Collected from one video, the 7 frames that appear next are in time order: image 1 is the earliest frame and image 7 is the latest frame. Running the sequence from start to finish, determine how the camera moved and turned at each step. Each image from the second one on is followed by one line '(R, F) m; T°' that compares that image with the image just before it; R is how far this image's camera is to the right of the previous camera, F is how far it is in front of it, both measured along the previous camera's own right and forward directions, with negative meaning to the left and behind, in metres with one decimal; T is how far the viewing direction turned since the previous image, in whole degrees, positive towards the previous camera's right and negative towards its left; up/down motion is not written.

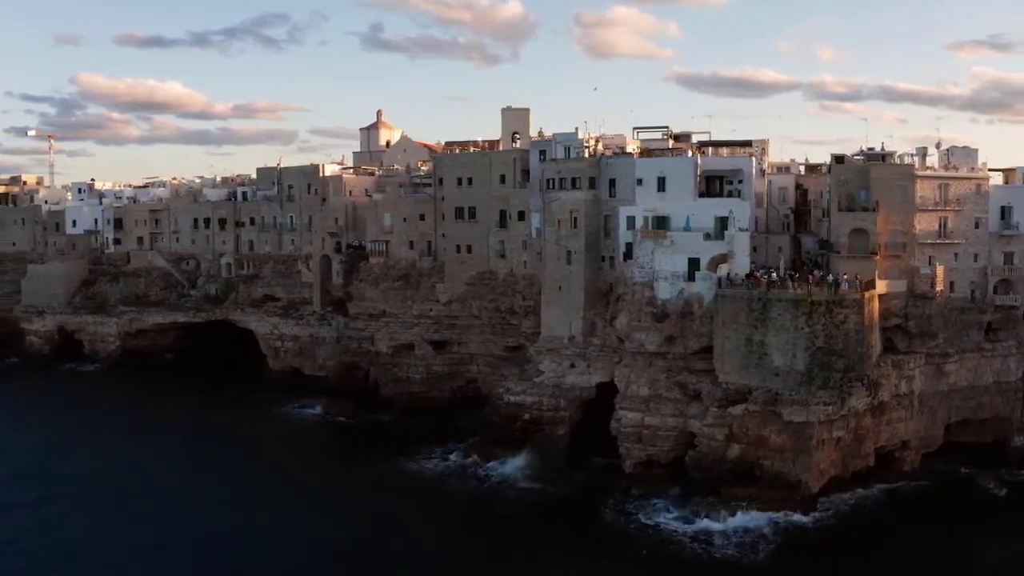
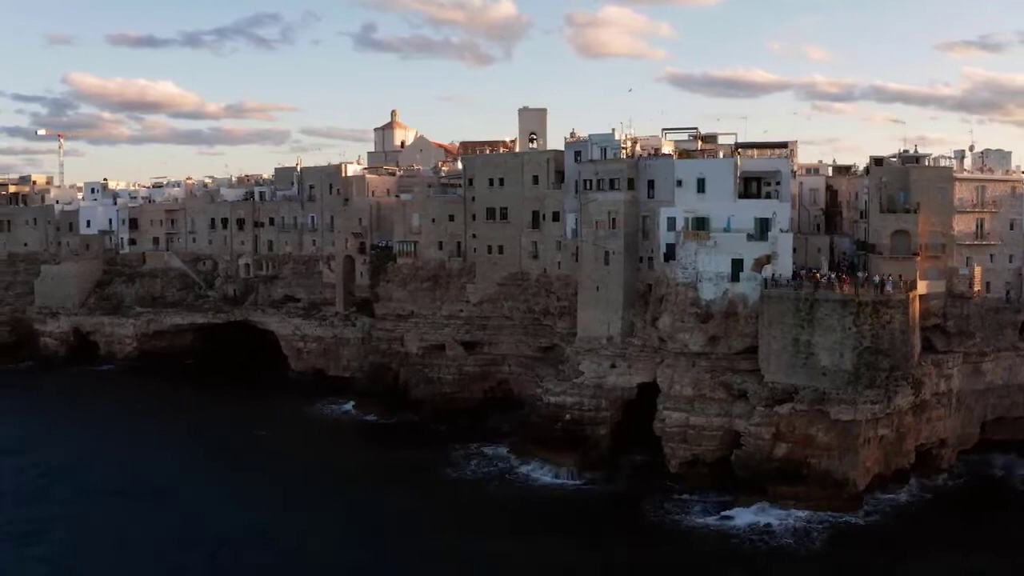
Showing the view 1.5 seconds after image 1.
(-1.9, 0.0) m; +1°
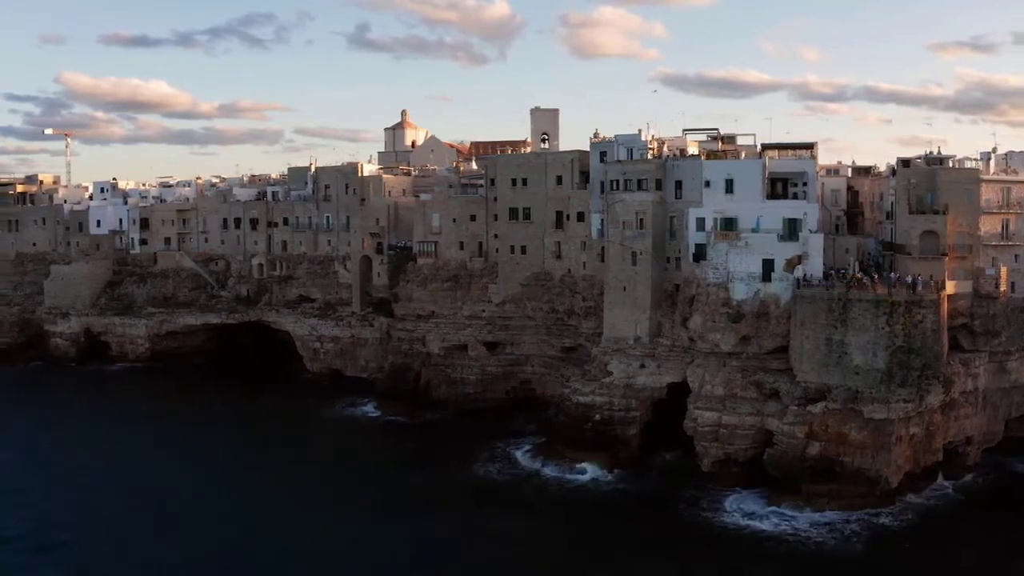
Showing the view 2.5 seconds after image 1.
(-1.4, 0.0) m; 0°
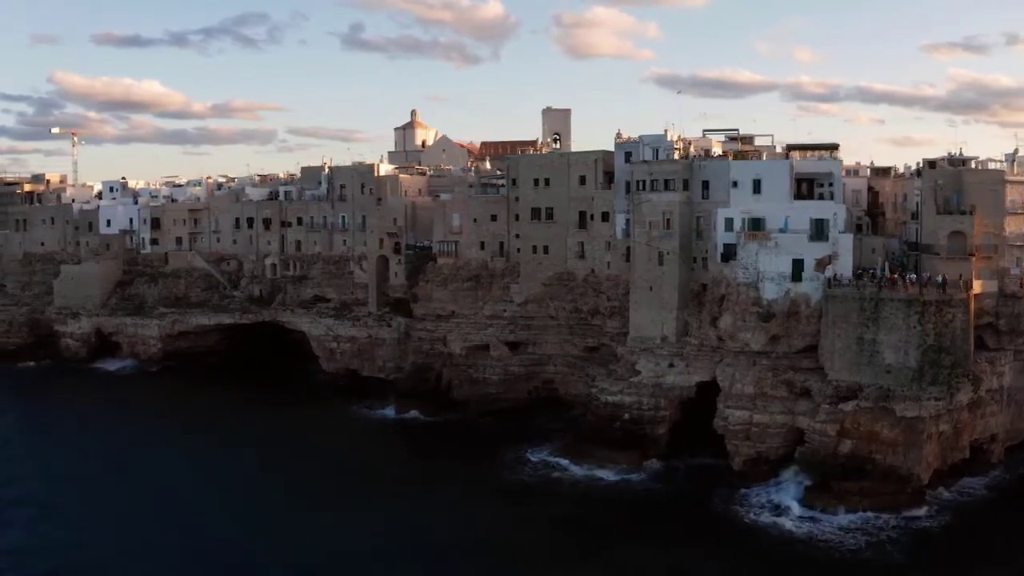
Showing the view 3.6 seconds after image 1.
(-1.4, -0.1) m; 0°
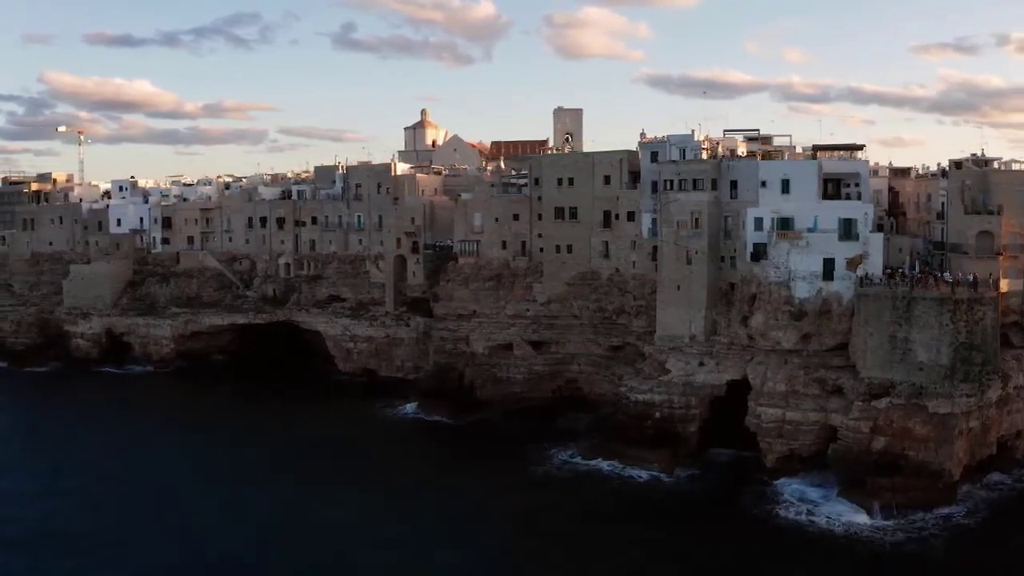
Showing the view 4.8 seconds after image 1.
(-1.6, -0.1) m; +1°
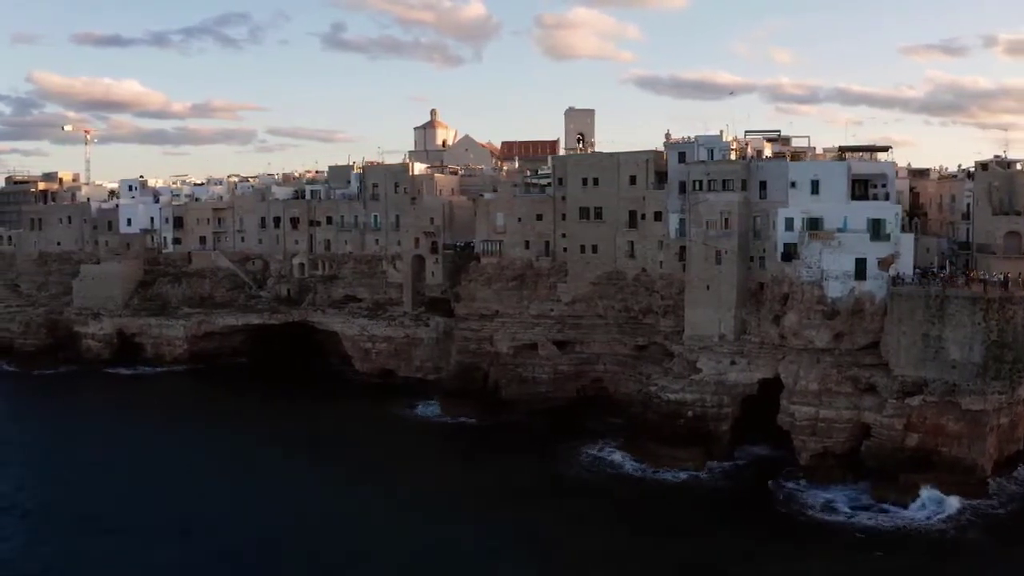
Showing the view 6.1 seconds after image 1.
(-1.7, -0.2) m; +1°
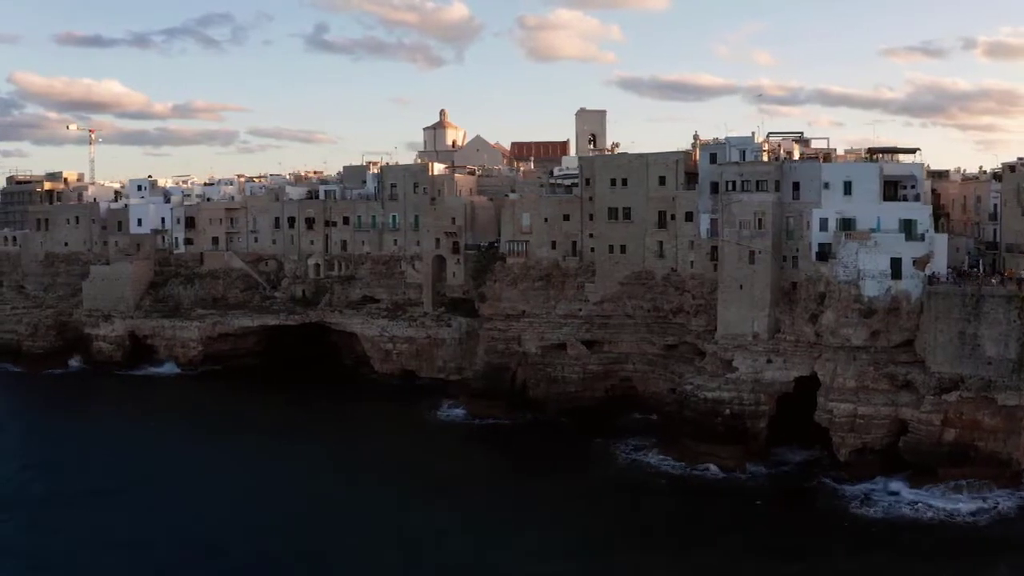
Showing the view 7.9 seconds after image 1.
(-2.3, -0.4) m; +1°
